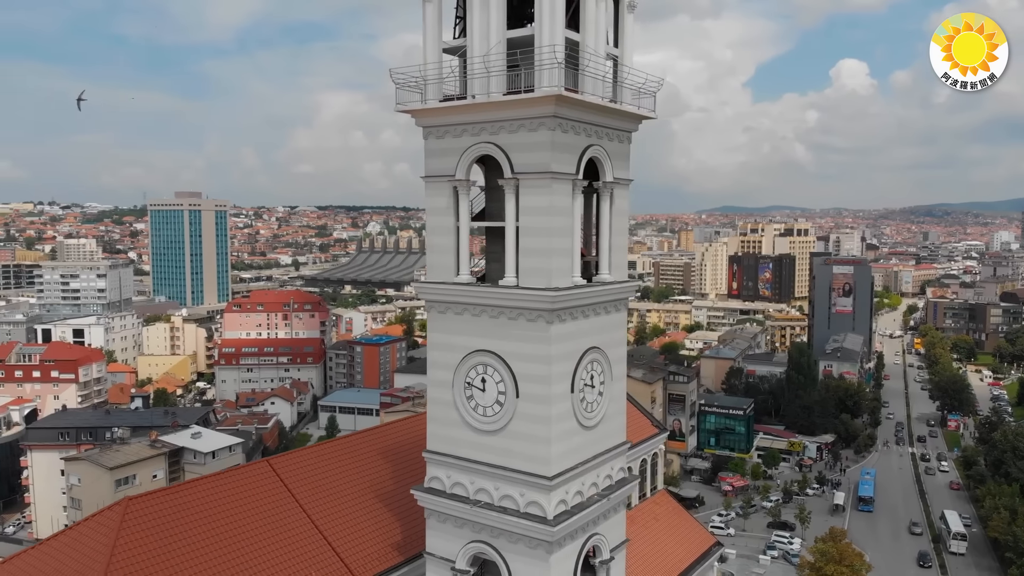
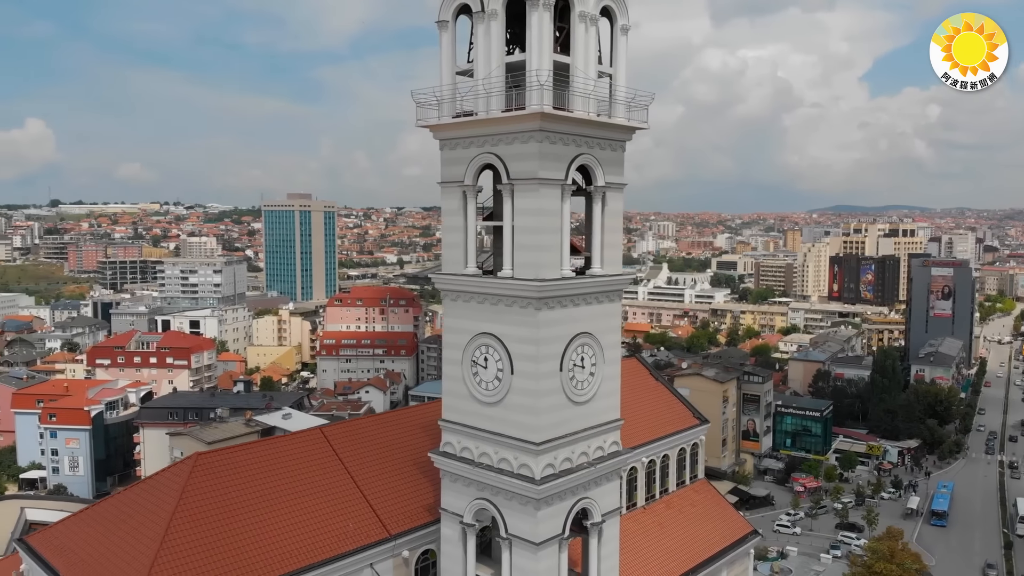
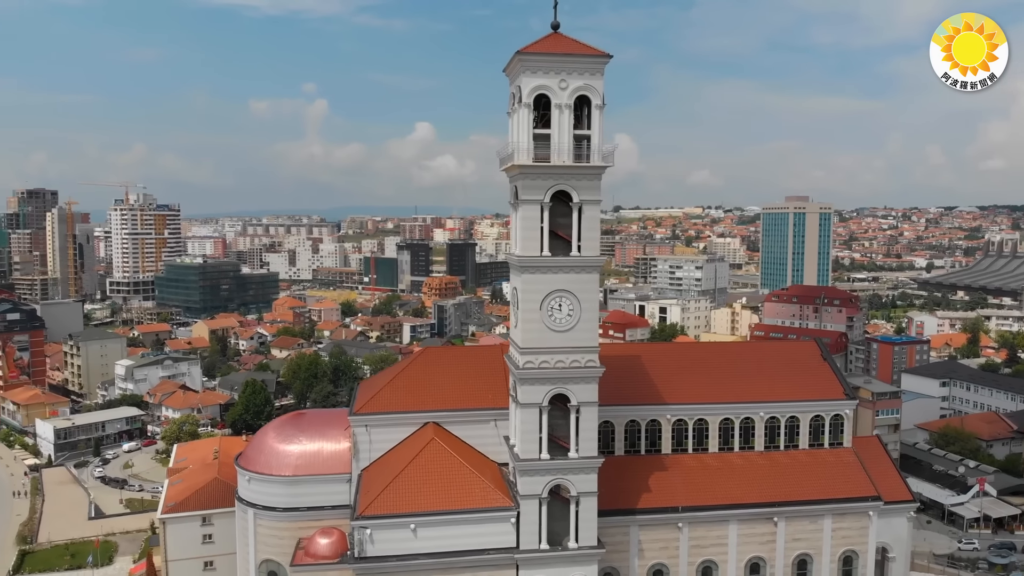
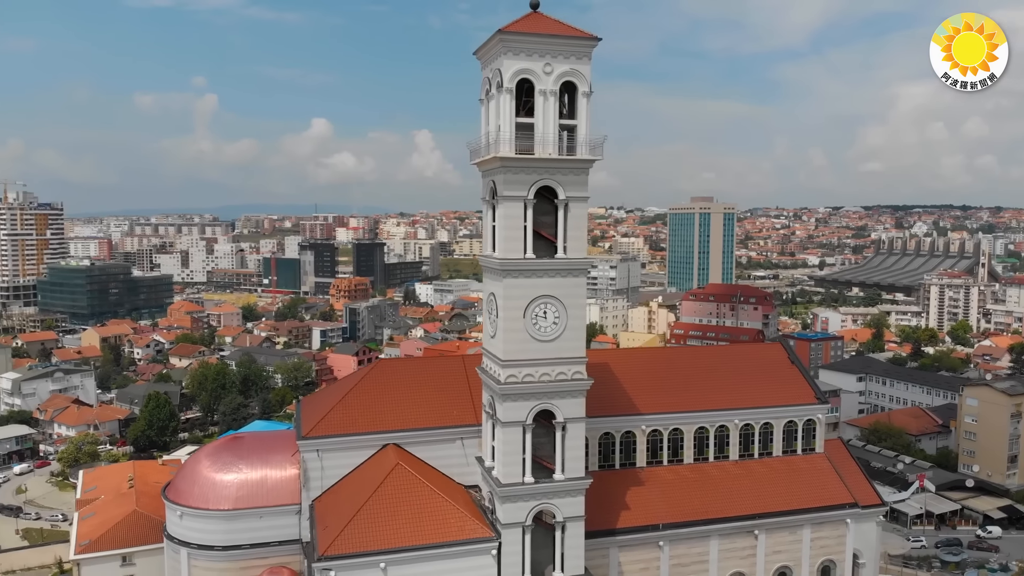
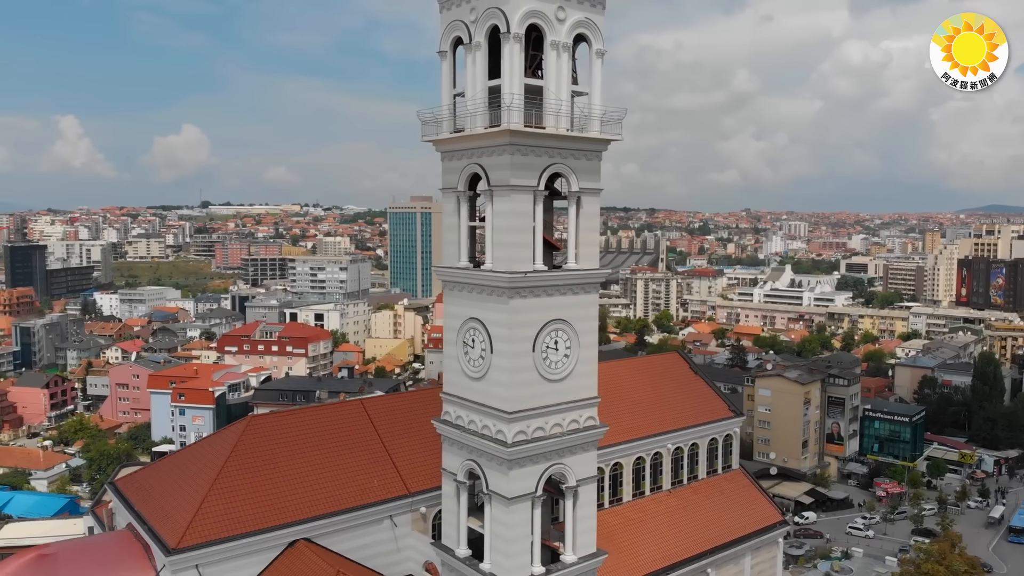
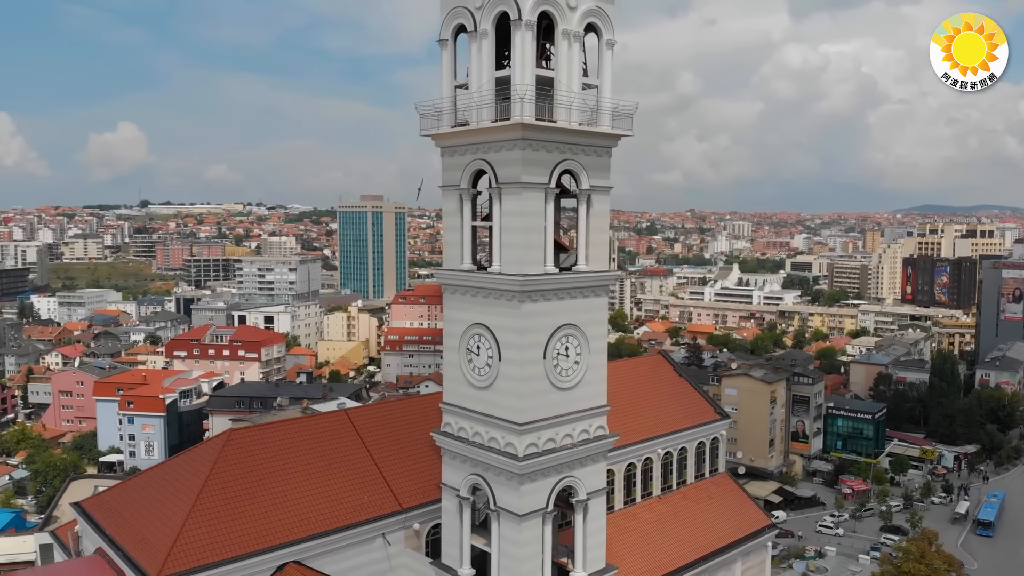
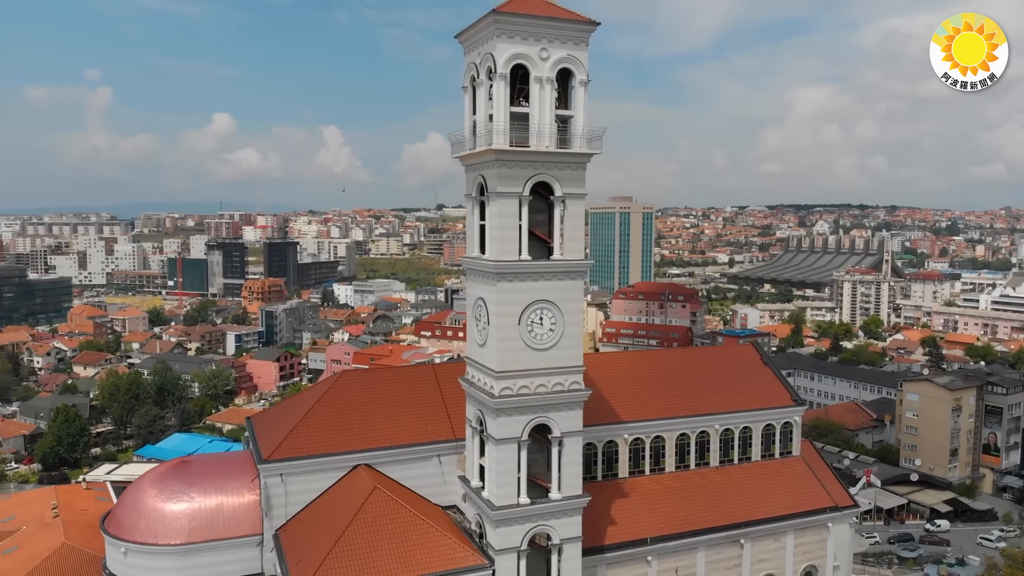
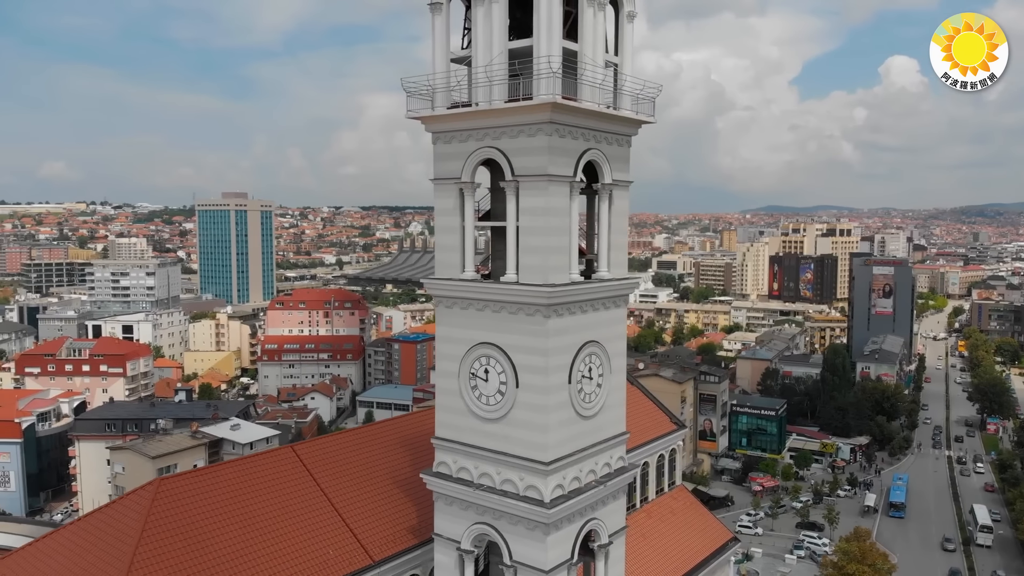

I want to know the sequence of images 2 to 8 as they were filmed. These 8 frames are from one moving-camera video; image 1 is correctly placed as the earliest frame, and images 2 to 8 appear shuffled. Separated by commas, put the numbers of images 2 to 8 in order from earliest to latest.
8, 2, 6, 5, 7, 4, 3
